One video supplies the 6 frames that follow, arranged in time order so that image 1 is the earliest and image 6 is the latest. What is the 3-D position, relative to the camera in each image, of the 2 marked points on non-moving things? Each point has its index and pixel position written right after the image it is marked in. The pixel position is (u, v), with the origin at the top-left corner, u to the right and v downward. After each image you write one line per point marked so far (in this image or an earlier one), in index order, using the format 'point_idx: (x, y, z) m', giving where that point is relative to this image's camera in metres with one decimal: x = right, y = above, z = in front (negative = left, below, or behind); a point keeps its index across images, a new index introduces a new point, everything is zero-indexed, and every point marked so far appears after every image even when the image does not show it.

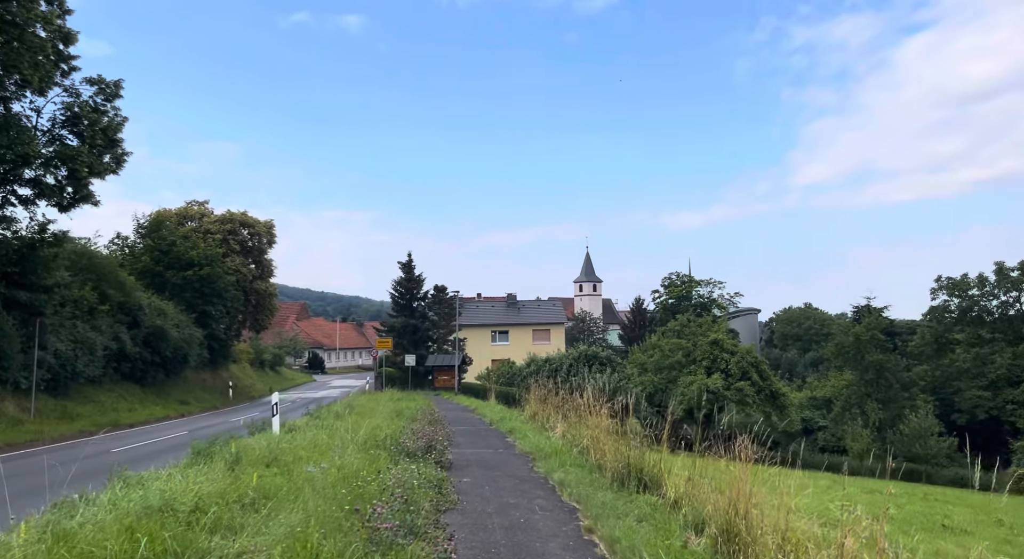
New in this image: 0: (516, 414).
0: (+0.1, -3.0, +18.7) m
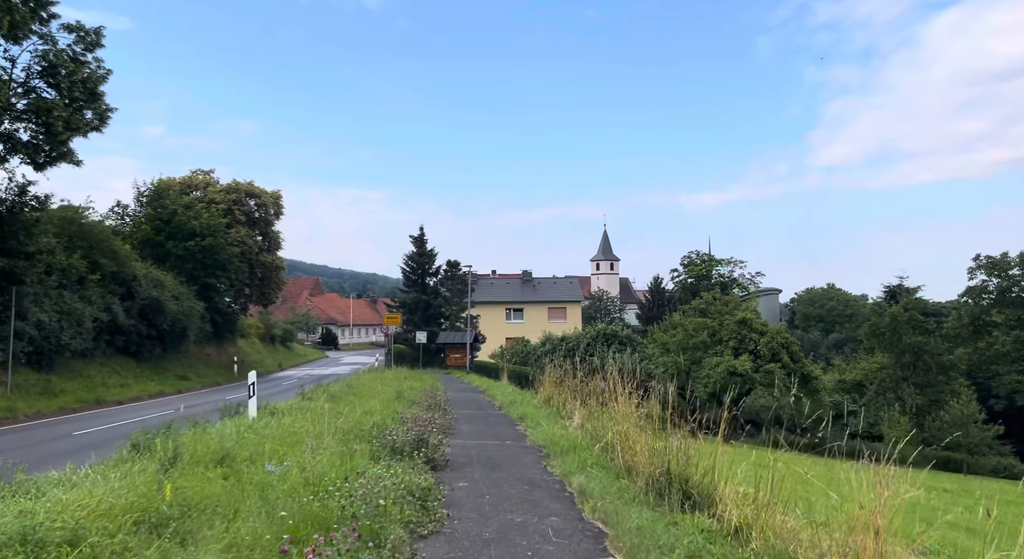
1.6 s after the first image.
0: (+0.4, -2.4, +16.9) m
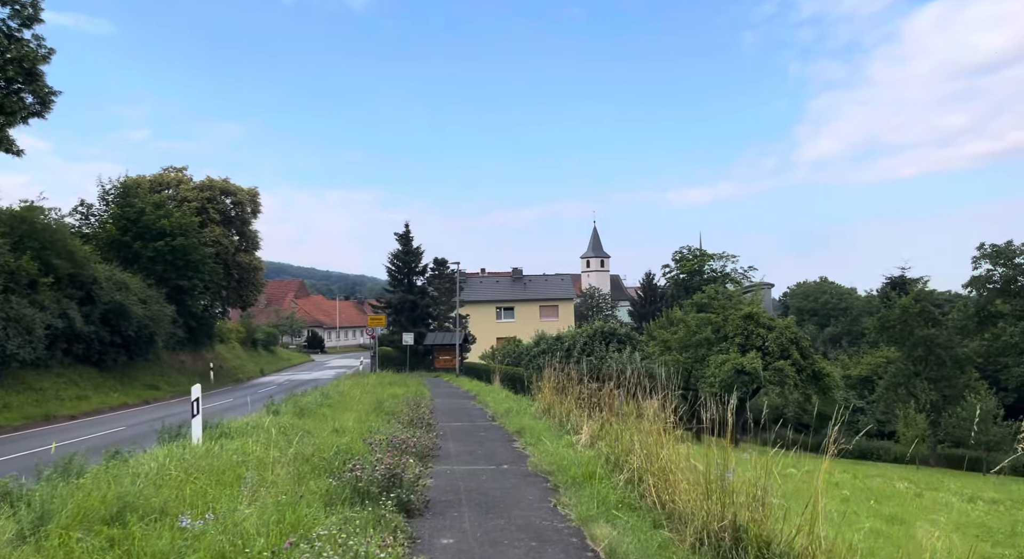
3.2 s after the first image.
0: (+0.2, -2.3, +14.9) m
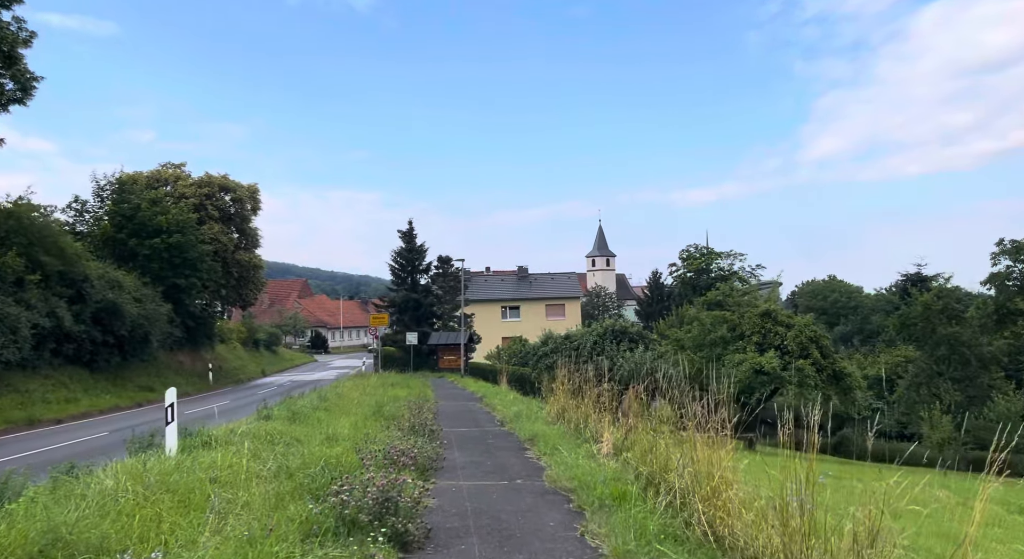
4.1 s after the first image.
0: (+0.4, -2.1, +13.8) m
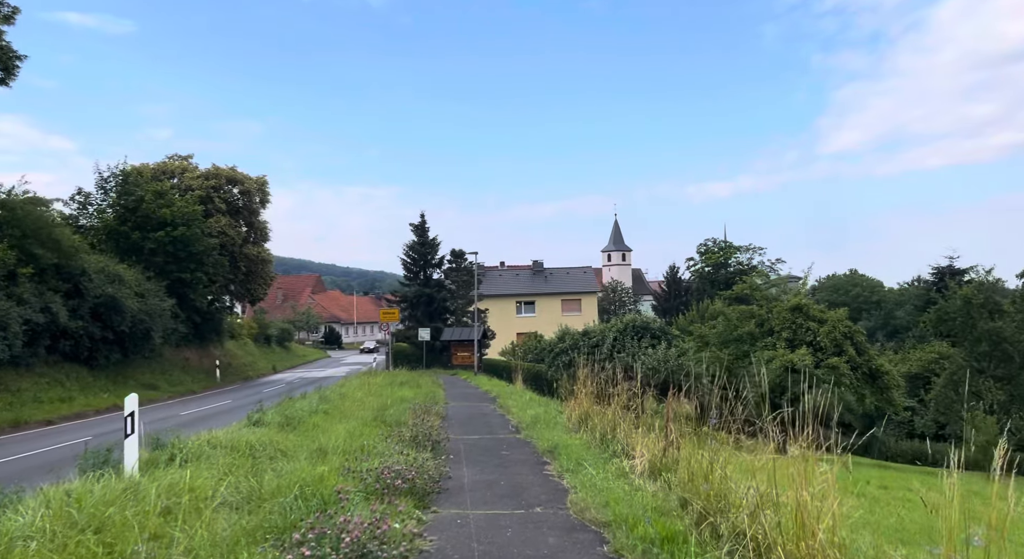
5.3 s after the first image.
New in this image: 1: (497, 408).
0: (+0.7, -2.0, +12.5) m
1: (-0.3, -2.5, +16.2) m
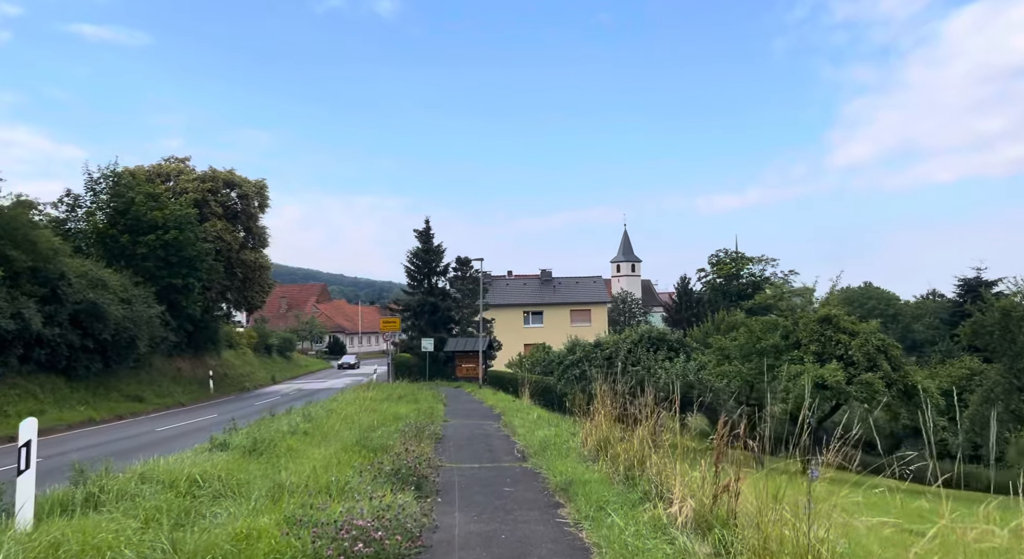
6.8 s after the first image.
0: (+0.7, -2.0, +10.8) m
1: (-0.2, -2.6, +14.5) m
